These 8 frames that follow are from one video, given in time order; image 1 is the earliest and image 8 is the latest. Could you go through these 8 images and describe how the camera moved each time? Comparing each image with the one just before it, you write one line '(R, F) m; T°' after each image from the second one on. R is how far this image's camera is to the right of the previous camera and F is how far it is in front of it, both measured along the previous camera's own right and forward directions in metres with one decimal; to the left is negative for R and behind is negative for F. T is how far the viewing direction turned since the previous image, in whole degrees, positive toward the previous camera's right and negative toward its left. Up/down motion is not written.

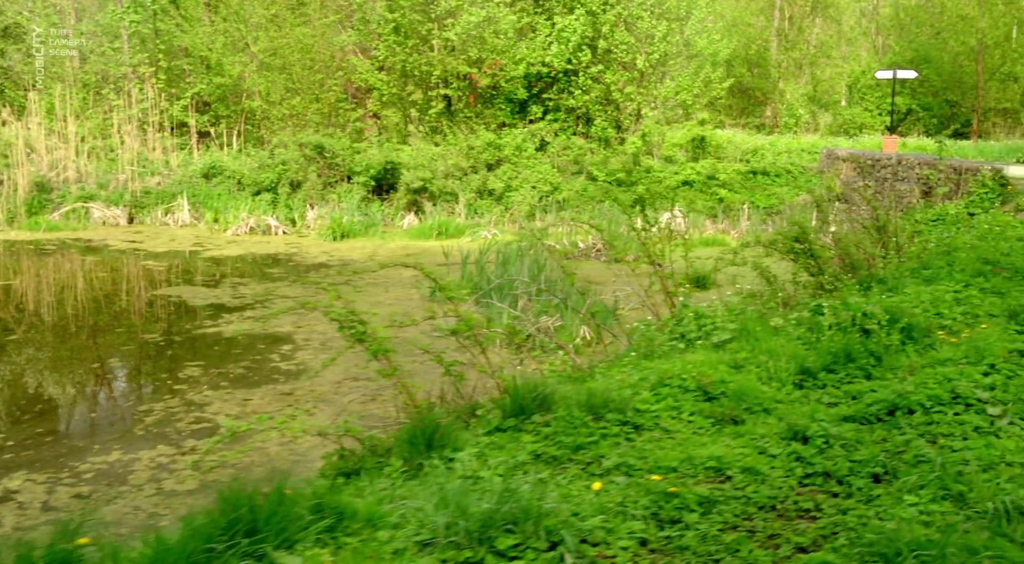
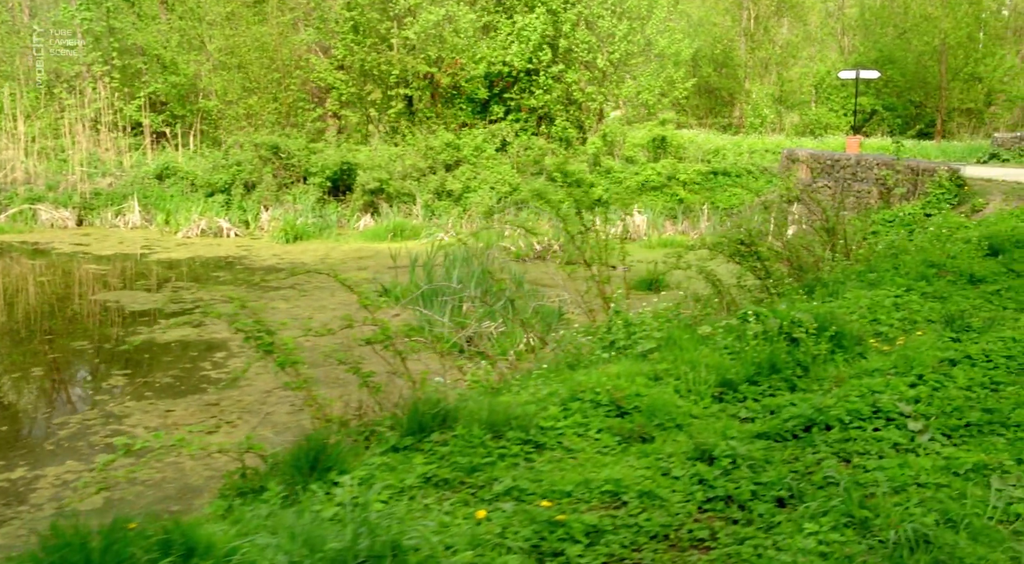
(+0.4, +0.3) m; +1°
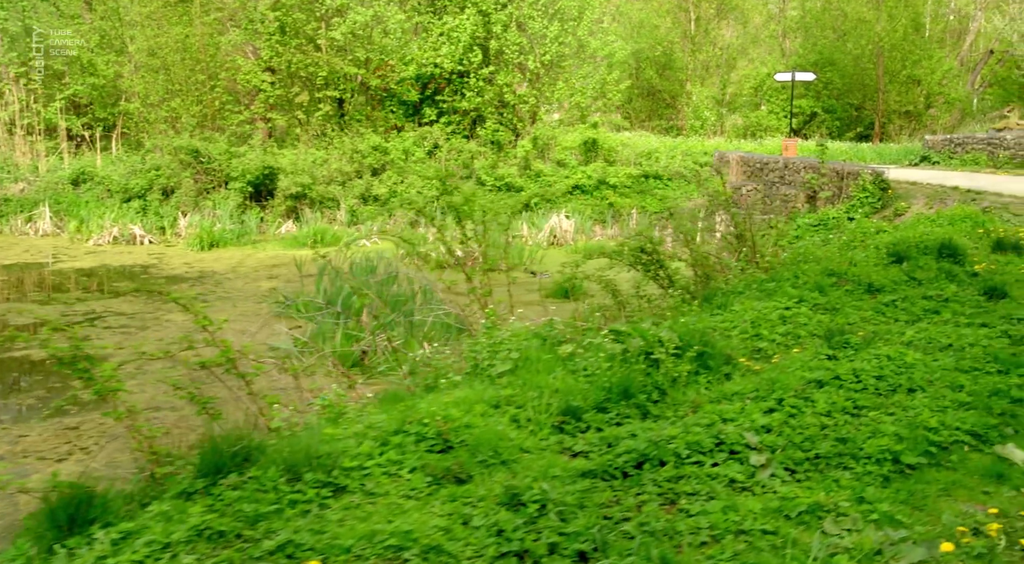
(+0.7, +0.4) m; +2°
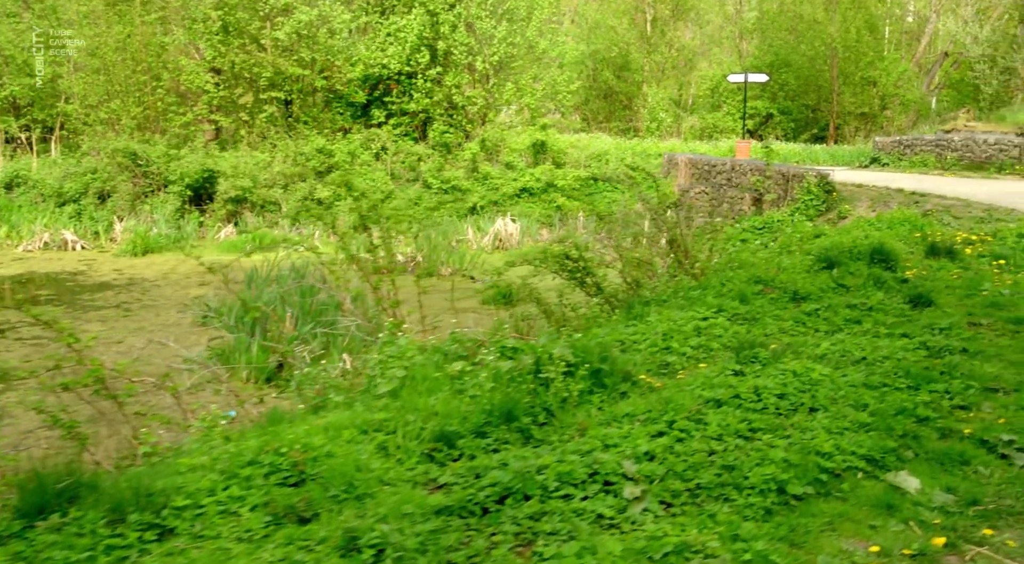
(+0.4, +0.3) m; +2°
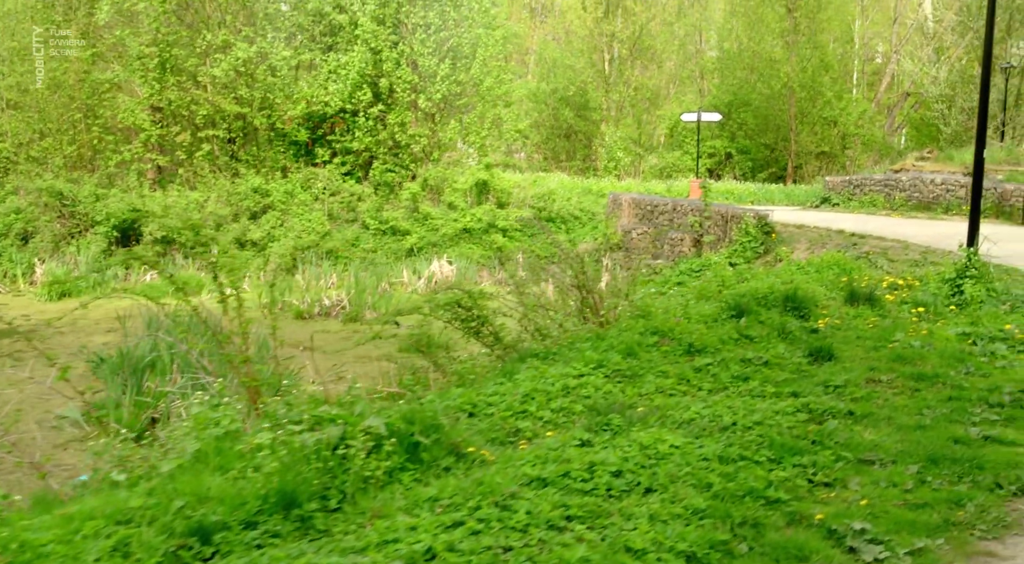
(+0.8, +0.6) m; +1°
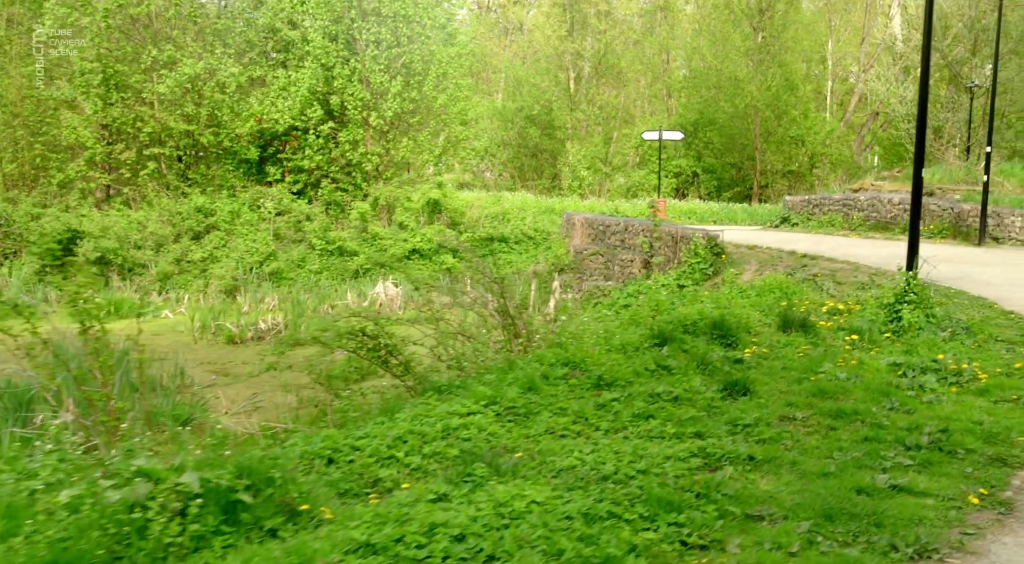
(+0.6, +0.5) m; +1°
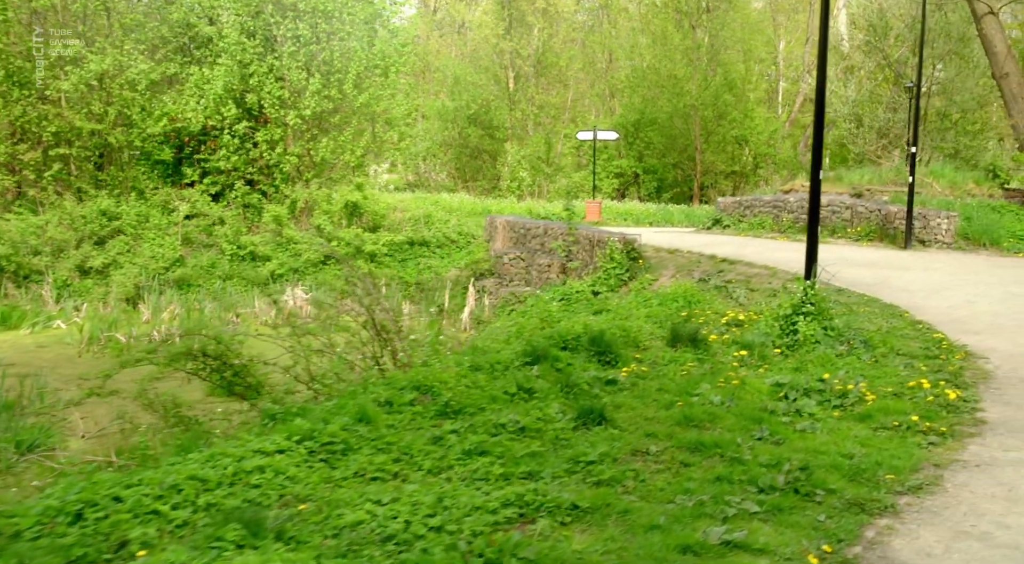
(+0.8, +0.7) m; +2°
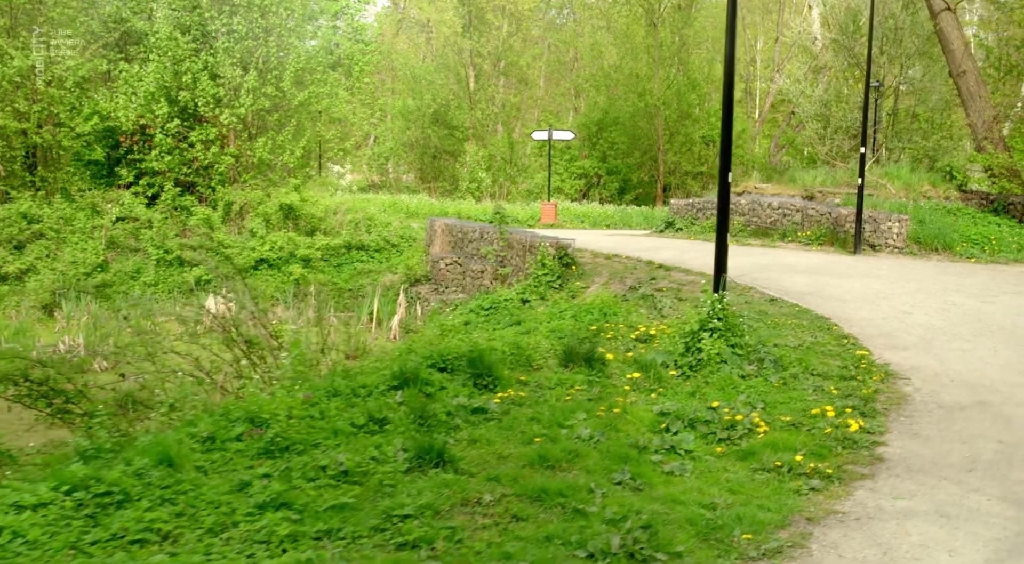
(+0.8, +0.7) m; +1°
